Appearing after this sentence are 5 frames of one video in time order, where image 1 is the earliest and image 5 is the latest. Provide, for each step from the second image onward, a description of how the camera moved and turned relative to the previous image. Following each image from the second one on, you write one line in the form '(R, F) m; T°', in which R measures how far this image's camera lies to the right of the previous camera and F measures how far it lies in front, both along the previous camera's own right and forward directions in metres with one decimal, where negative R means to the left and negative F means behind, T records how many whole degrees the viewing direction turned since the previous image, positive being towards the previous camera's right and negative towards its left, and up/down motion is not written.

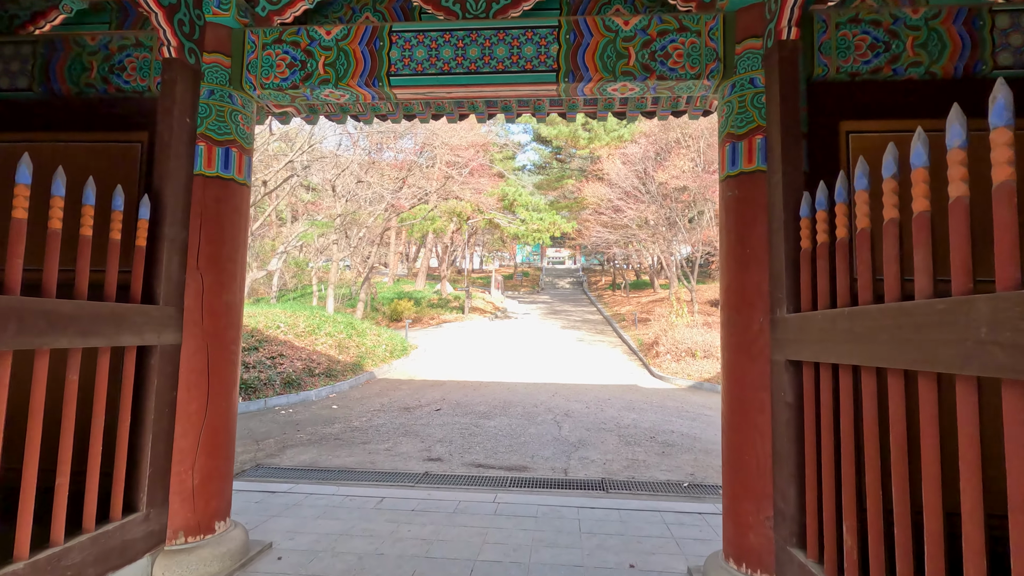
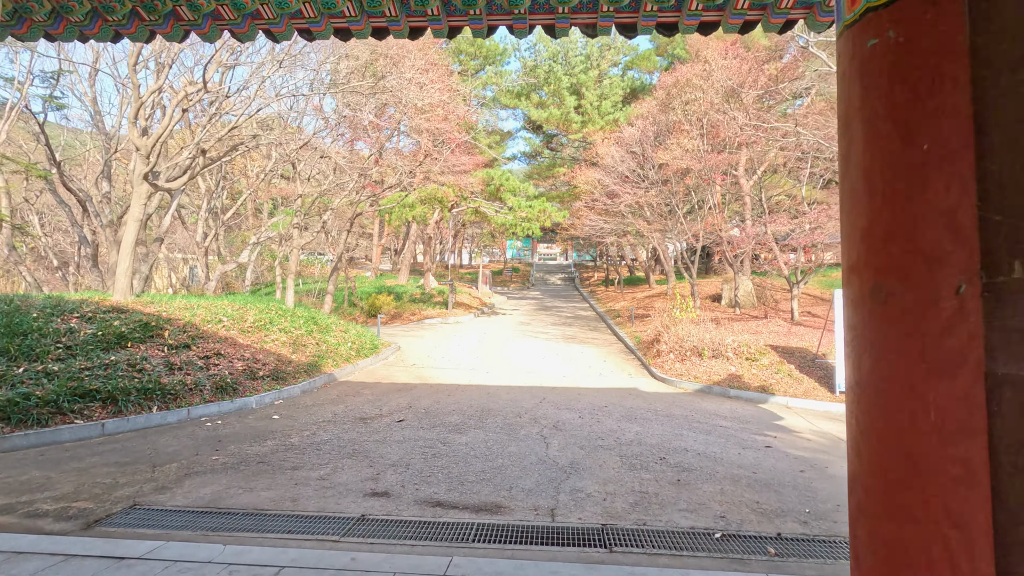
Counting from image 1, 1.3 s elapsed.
(+0.2, +1.4) m; +1°
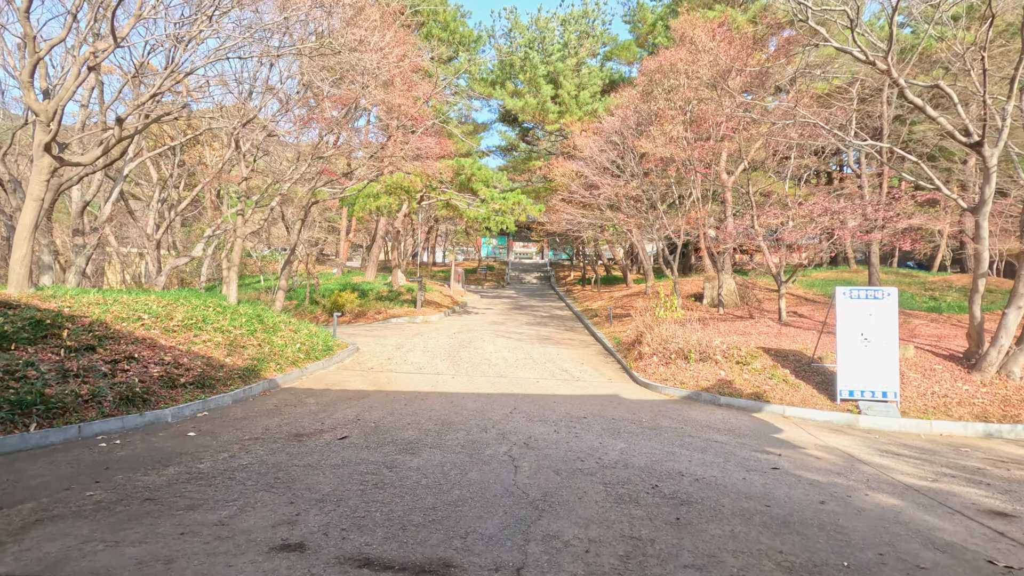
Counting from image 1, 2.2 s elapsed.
(+0.1, +1.0) m; +3°
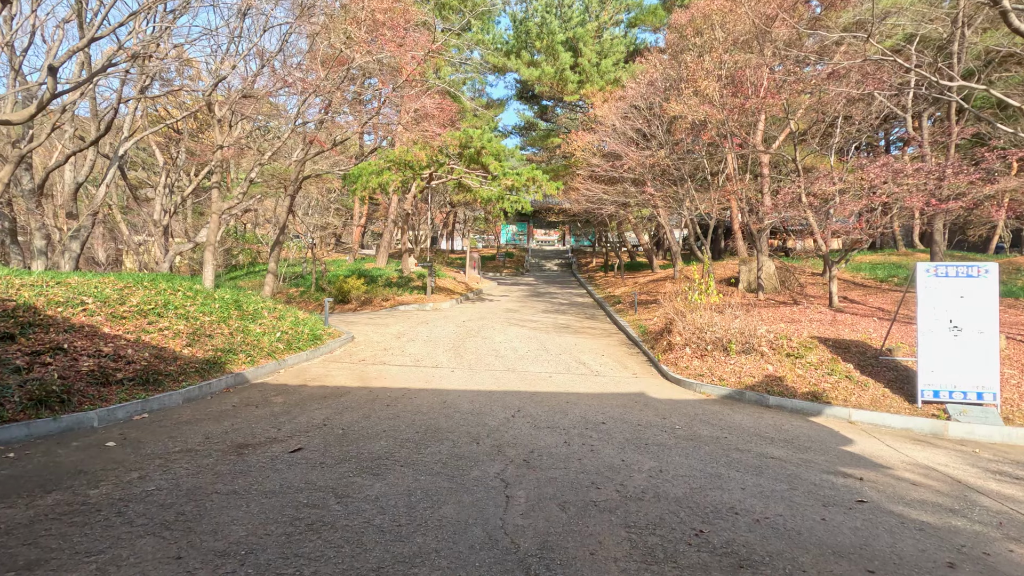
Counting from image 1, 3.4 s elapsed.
(+0.2, +1.3) m; -2°
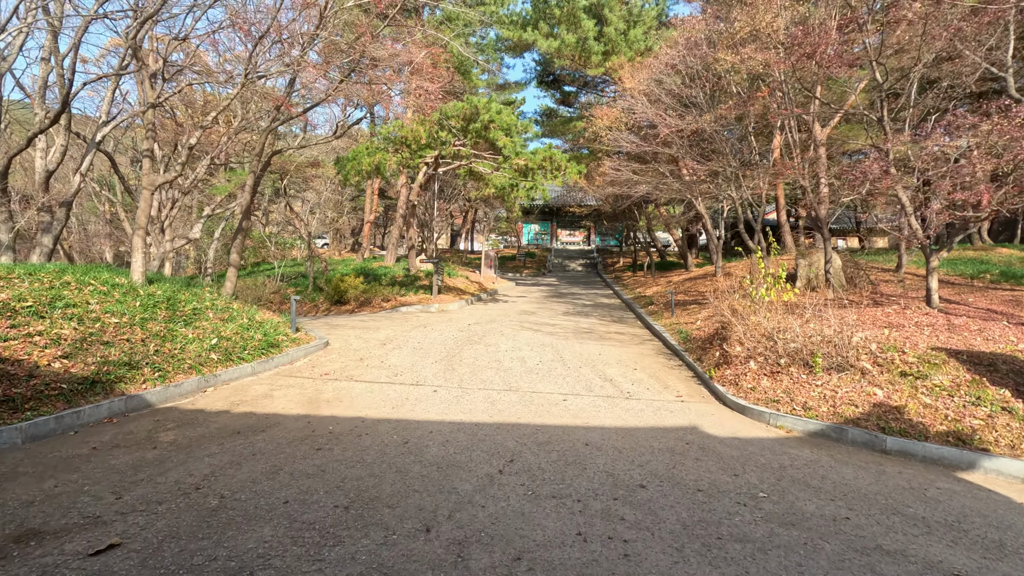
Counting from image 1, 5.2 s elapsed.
(+0.3, +2.1) m; -3°
